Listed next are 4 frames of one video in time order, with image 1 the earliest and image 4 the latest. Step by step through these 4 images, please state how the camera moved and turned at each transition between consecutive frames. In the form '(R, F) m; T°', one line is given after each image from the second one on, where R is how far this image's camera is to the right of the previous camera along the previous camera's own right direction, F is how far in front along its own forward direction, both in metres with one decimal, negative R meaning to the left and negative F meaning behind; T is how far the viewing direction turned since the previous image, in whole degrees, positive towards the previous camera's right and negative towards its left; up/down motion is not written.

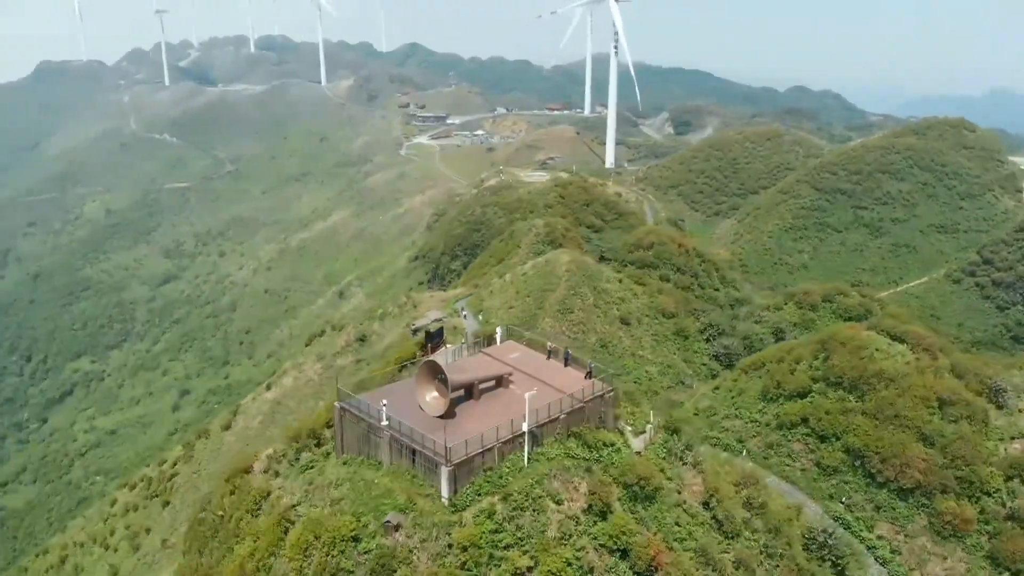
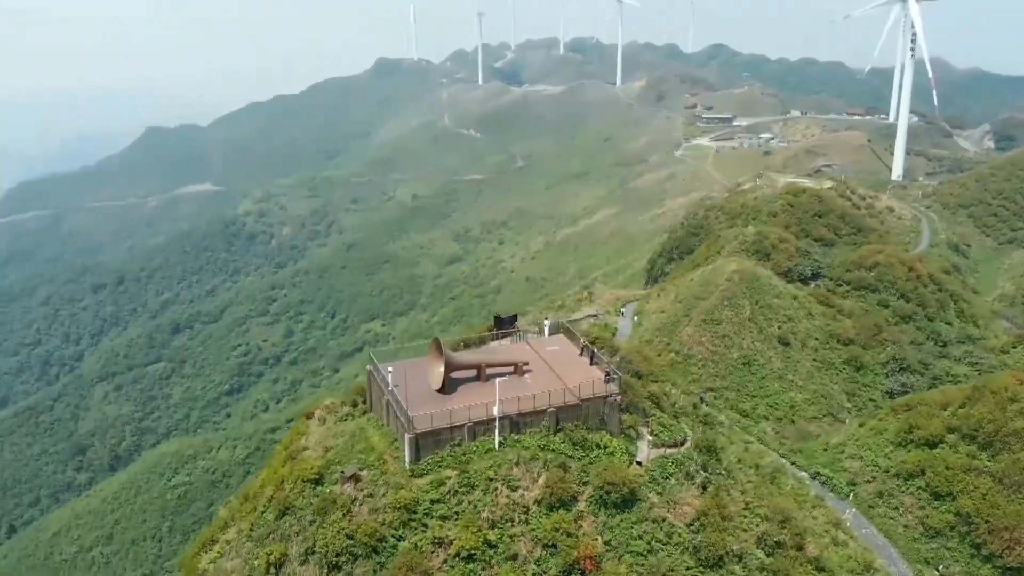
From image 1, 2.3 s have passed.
(+7.7, +0.8) m; -22°
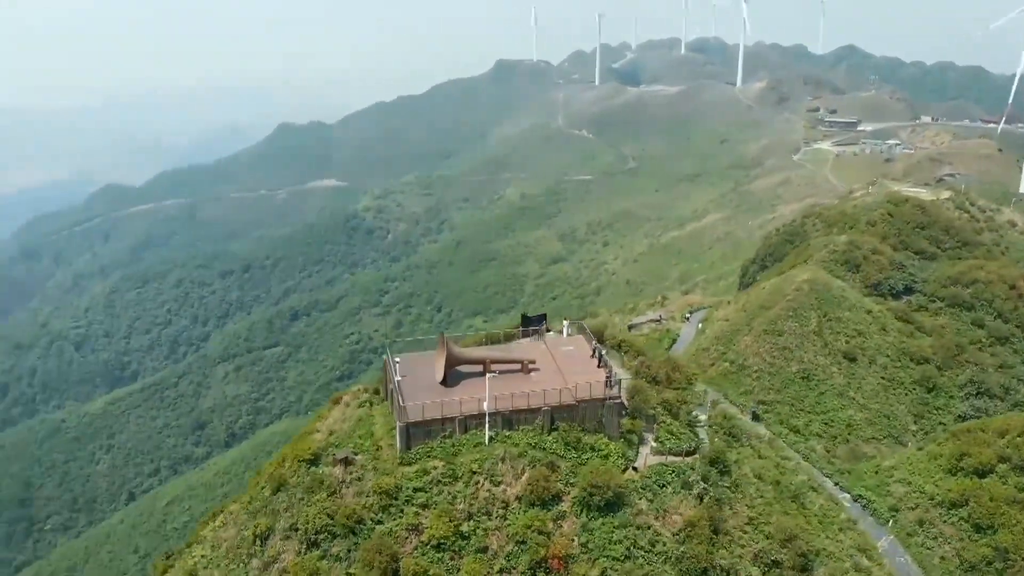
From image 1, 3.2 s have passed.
(+3.2, 0.0) m; -9°
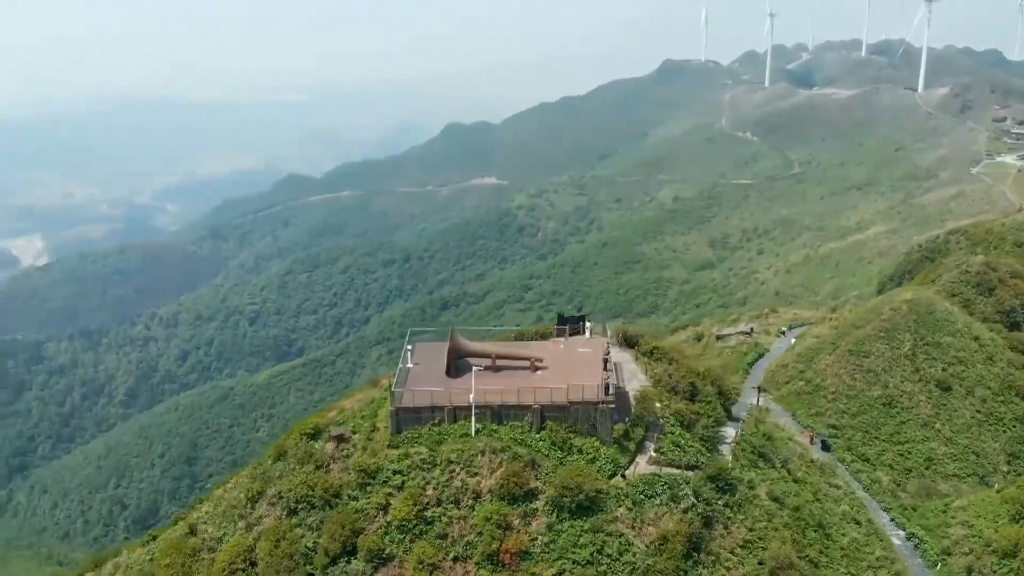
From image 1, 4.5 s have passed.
(+4.5, +0.3) m; -12°
